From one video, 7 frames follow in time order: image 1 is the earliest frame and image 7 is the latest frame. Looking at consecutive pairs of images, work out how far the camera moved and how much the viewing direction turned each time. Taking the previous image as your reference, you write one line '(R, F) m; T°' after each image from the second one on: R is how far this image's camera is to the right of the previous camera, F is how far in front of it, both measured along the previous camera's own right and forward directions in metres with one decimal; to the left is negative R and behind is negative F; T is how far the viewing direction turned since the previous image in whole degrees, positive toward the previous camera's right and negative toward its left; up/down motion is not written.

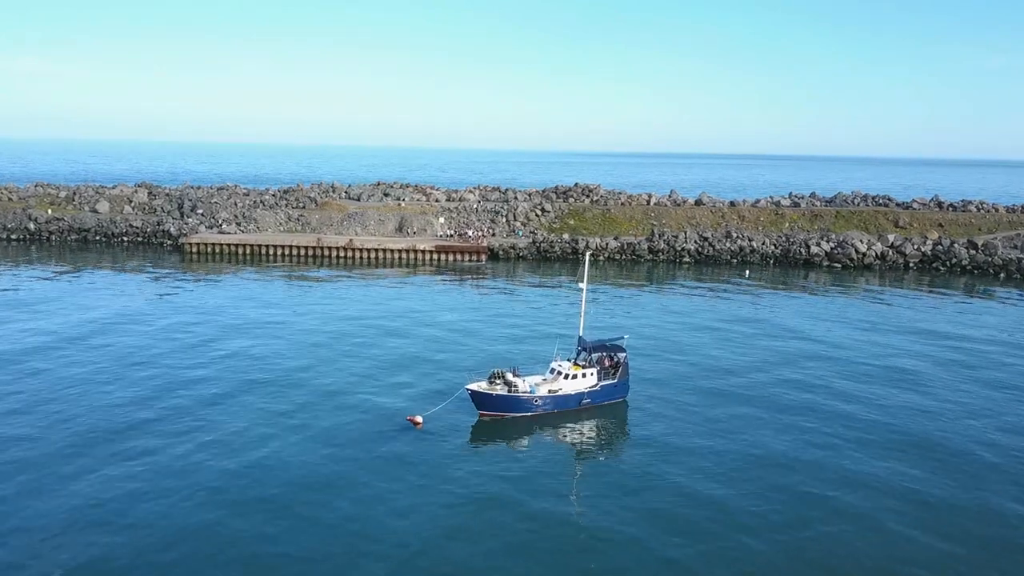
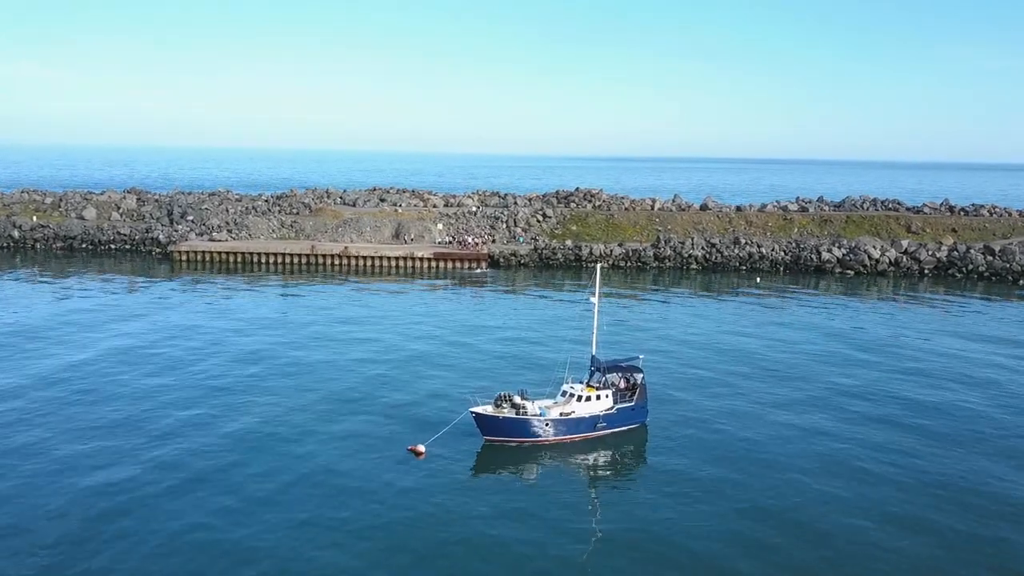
(-0.3, +2.1) m; 0°
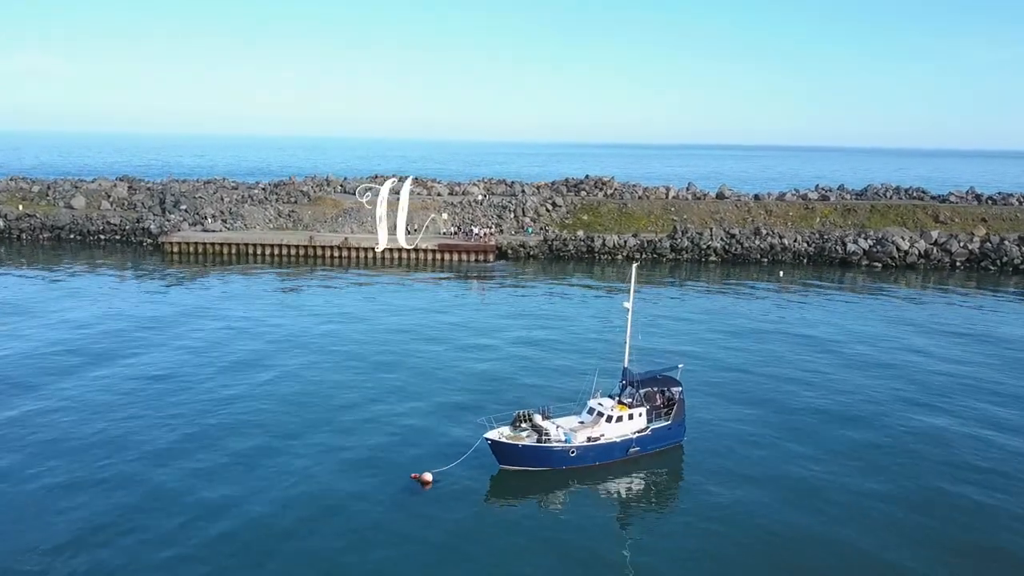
(-0.5, +2.9) m; 0°
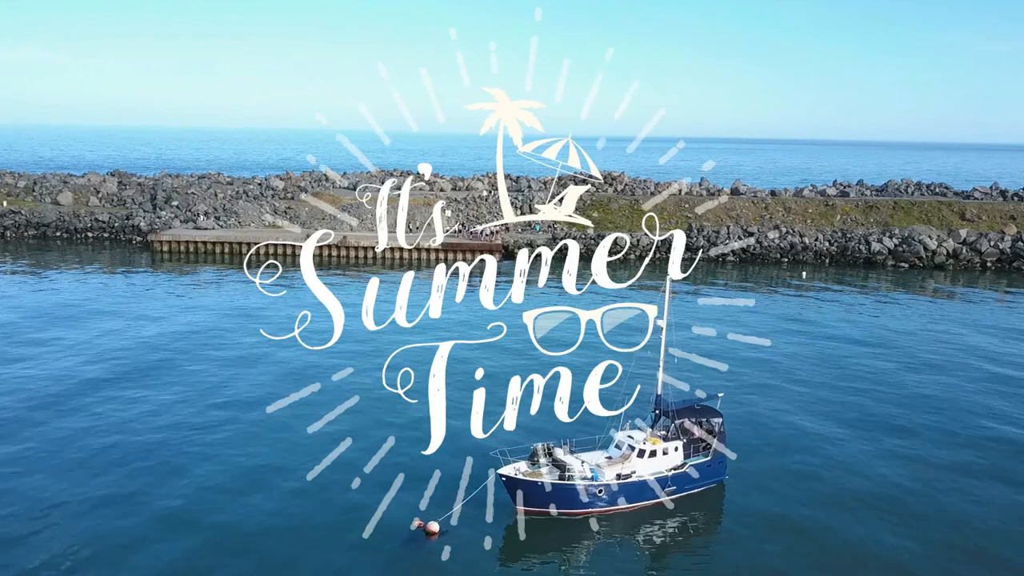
(-0.4, +2.7) m; 0°
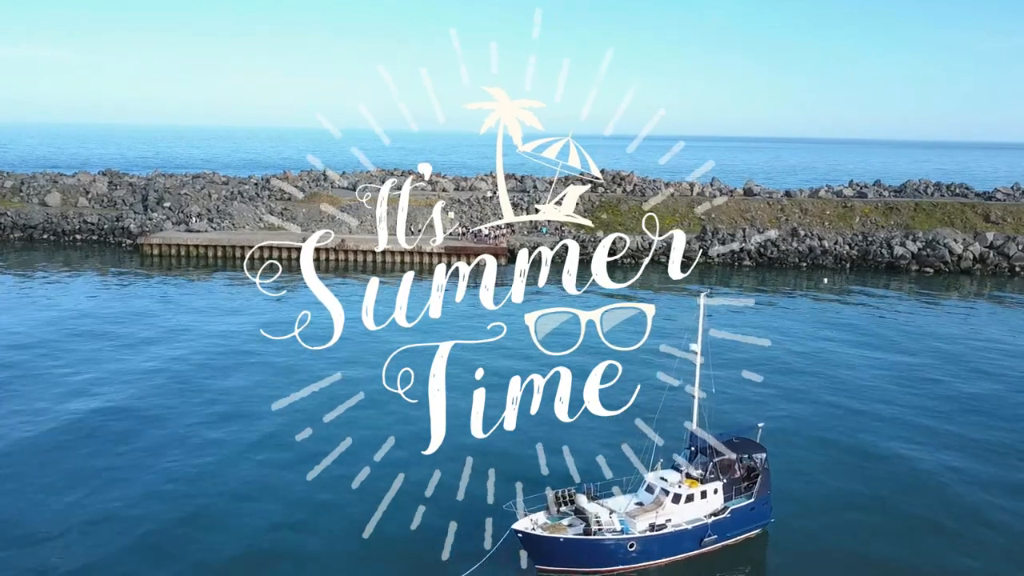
(-0.4, +2.3) m; 0°
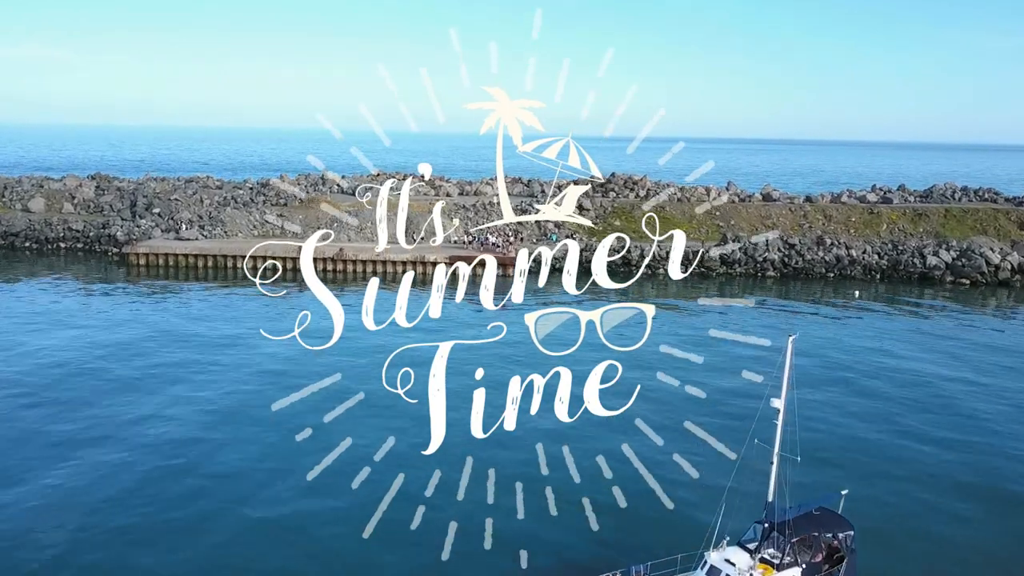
(-0.6, +3.0) m; 0°
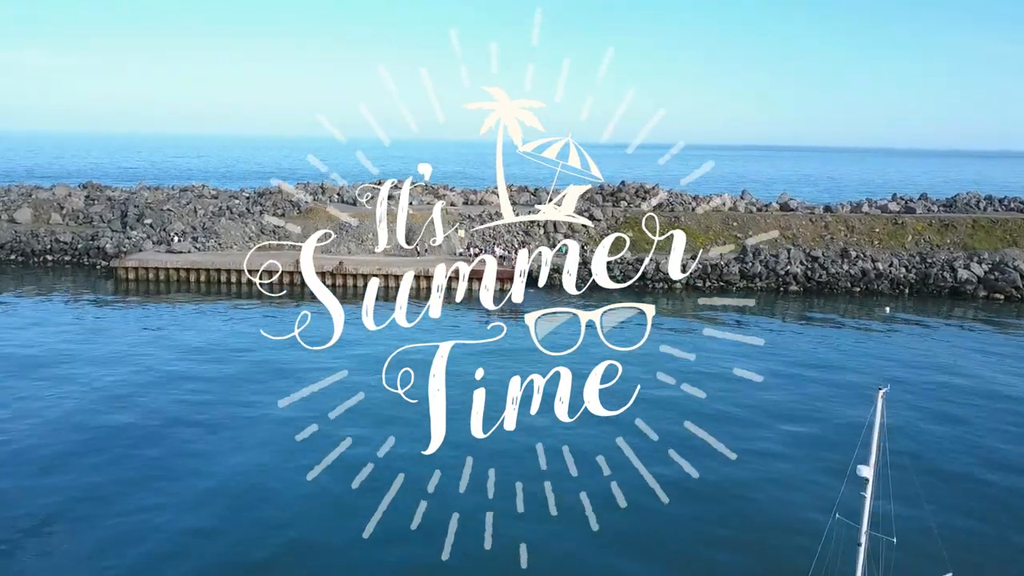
(-0.5, +2.4) m; 0°
